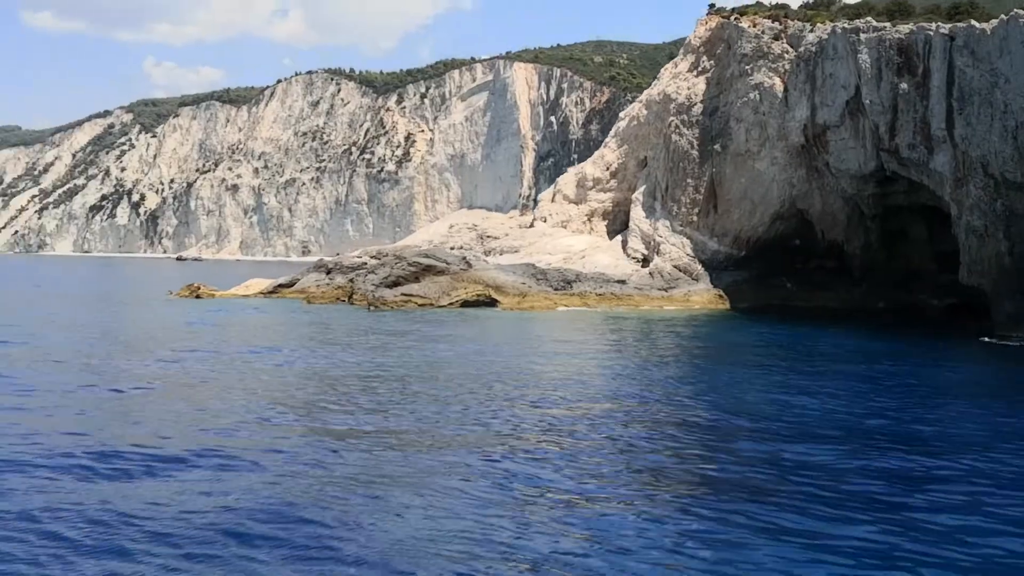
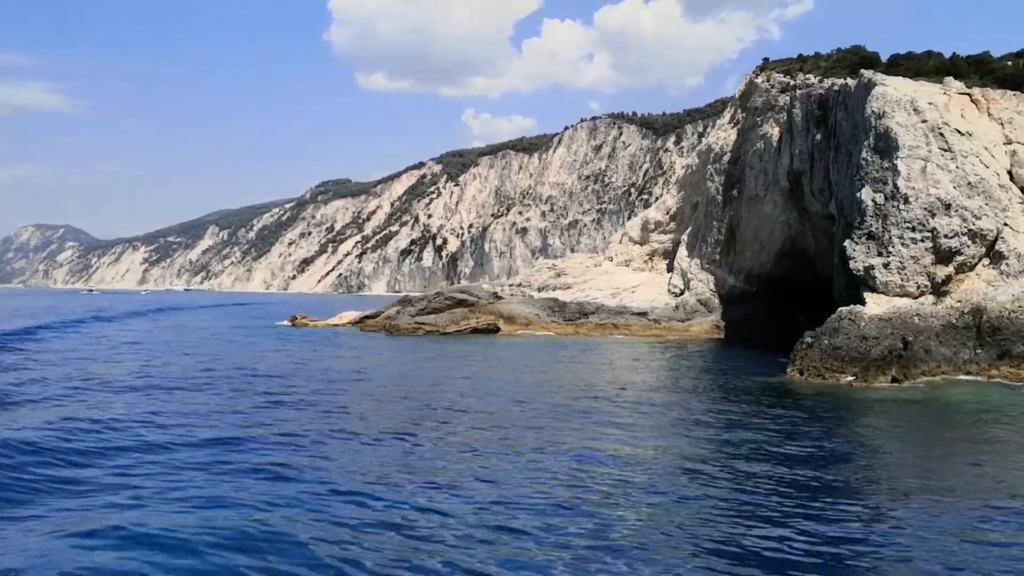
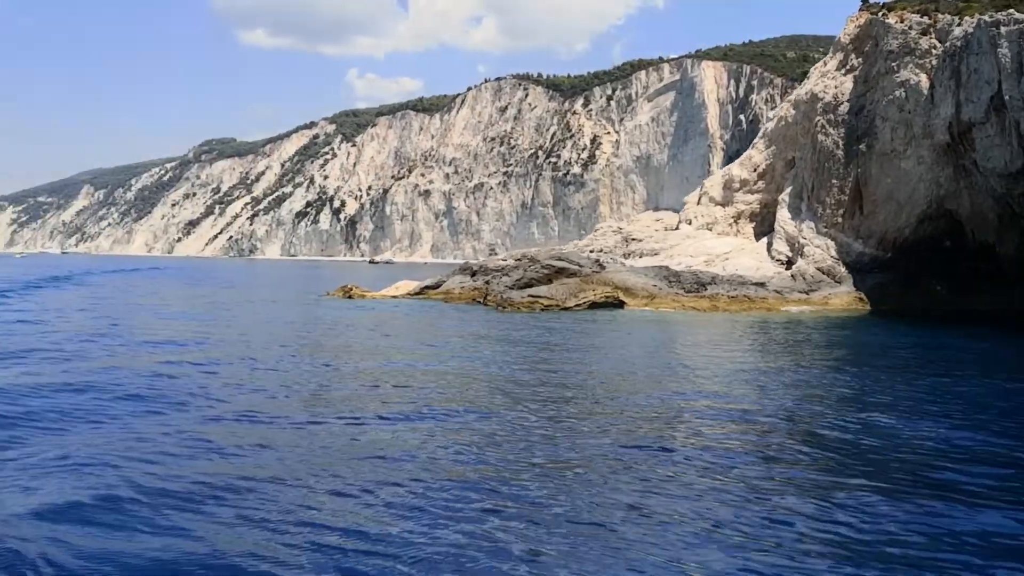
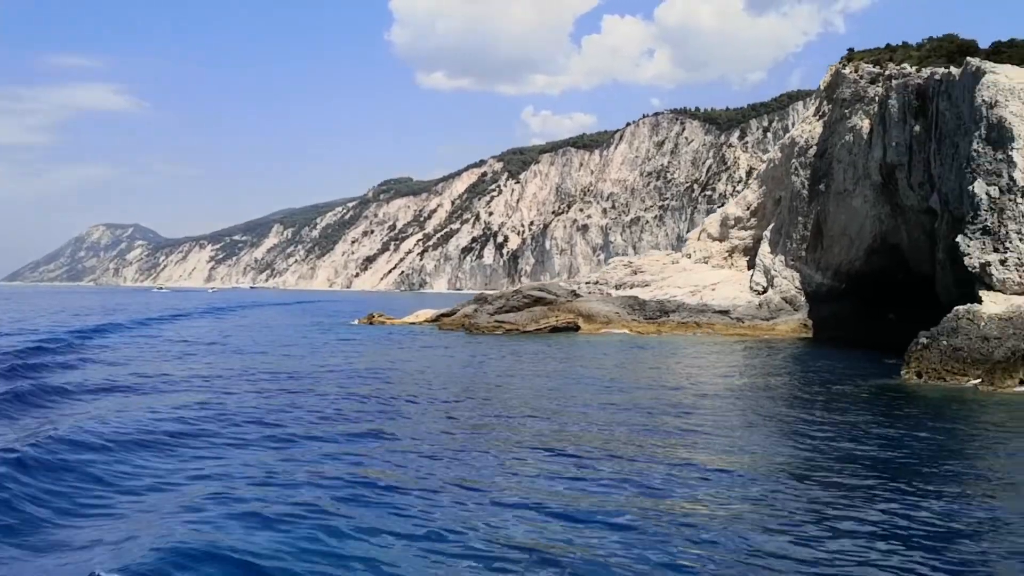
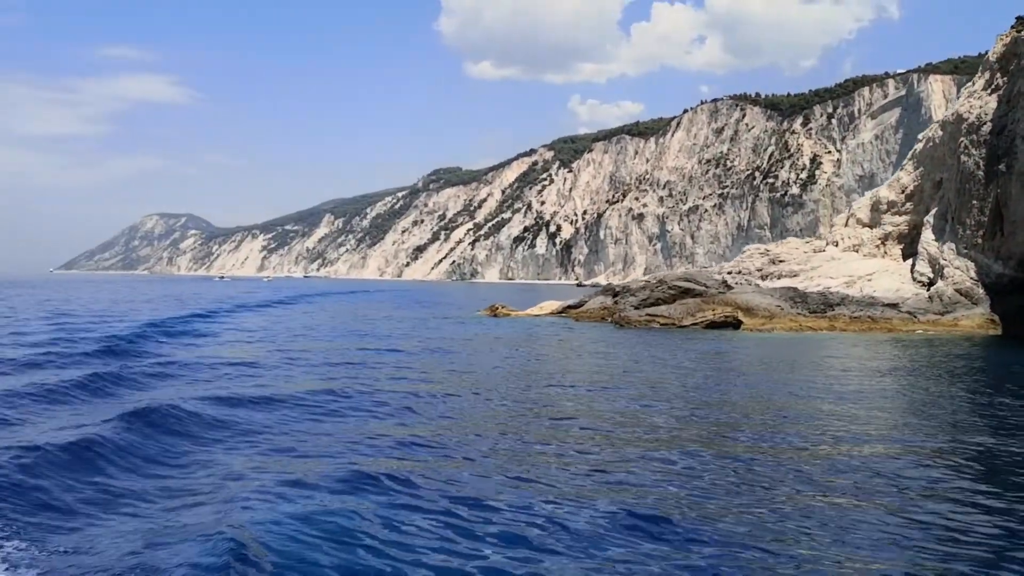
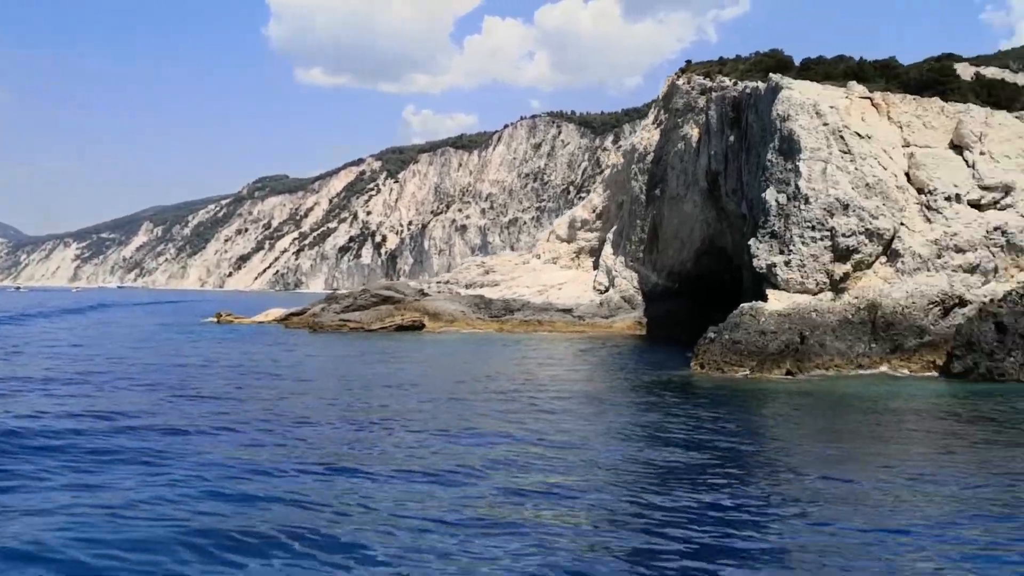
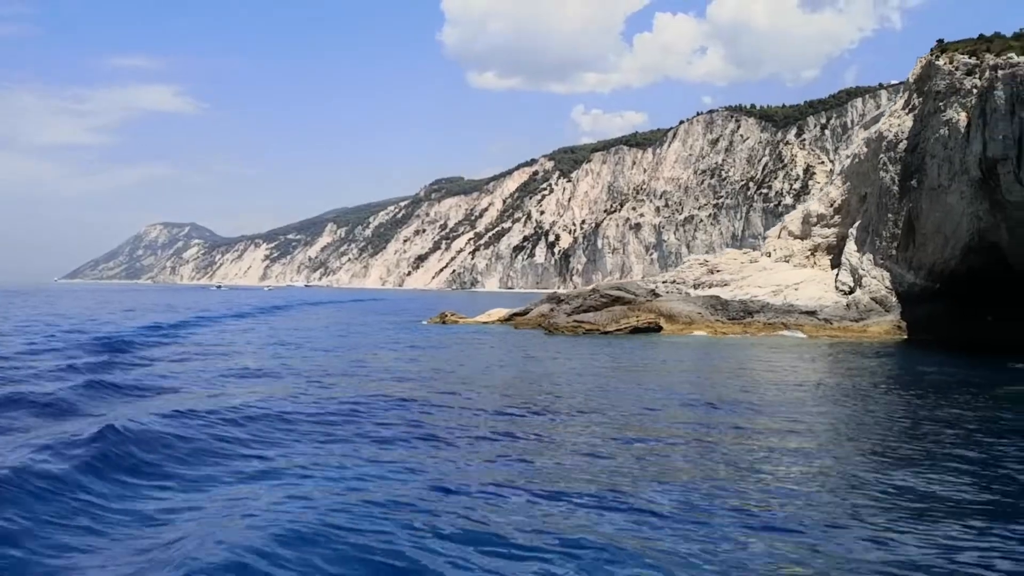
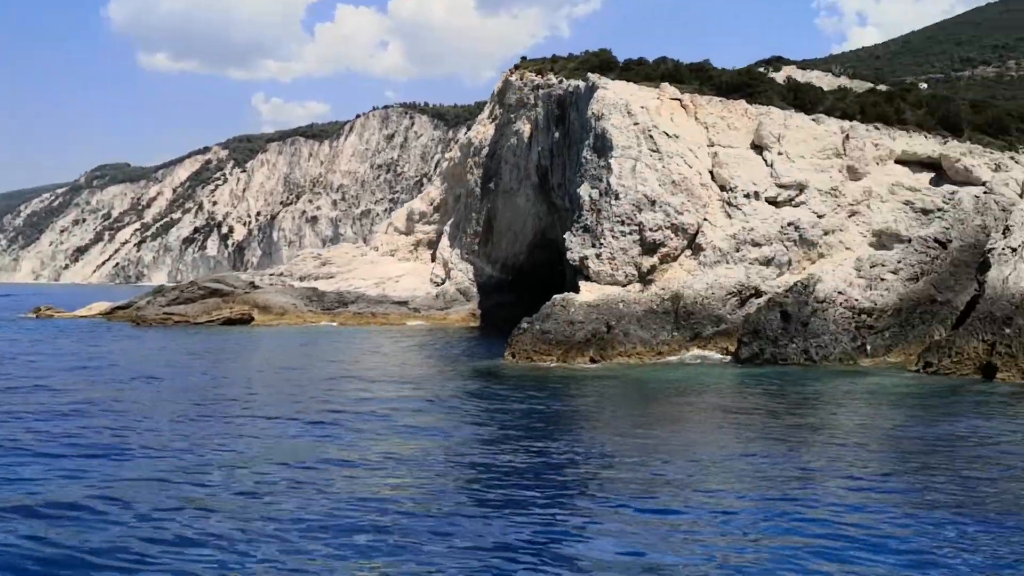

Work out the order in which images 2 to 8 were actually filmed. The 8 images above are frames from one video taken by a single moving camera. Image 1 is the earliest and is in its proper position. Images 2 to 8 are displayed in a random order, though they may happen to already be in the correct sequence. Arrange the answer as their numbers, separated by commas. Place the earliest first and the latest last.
3, 5, 7, 4, 2, 6, 8
